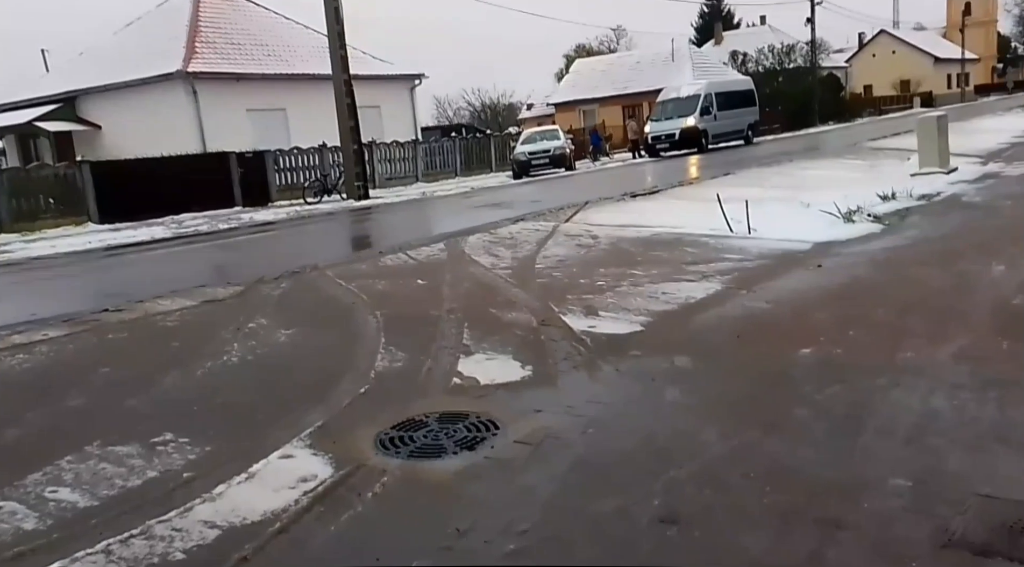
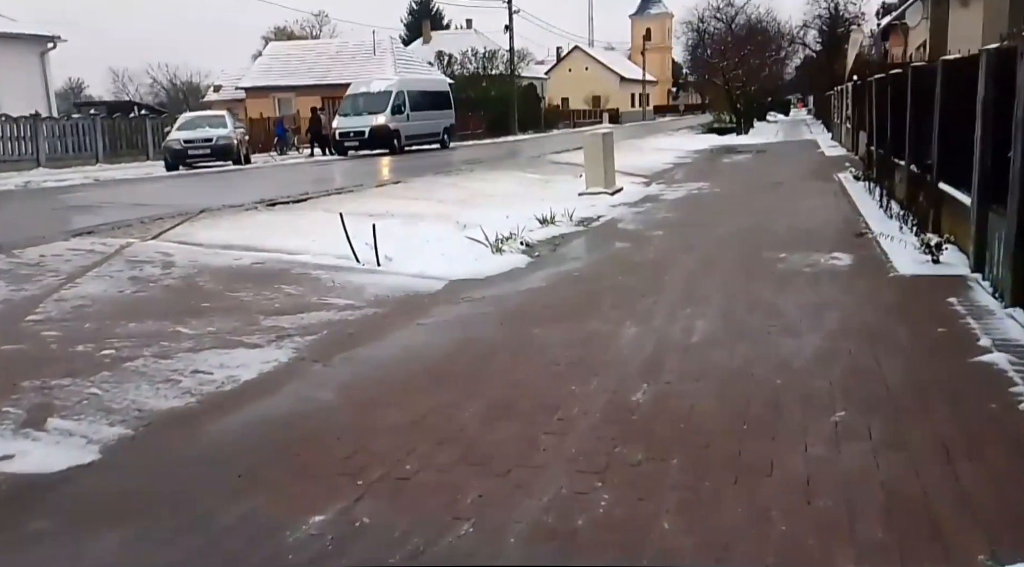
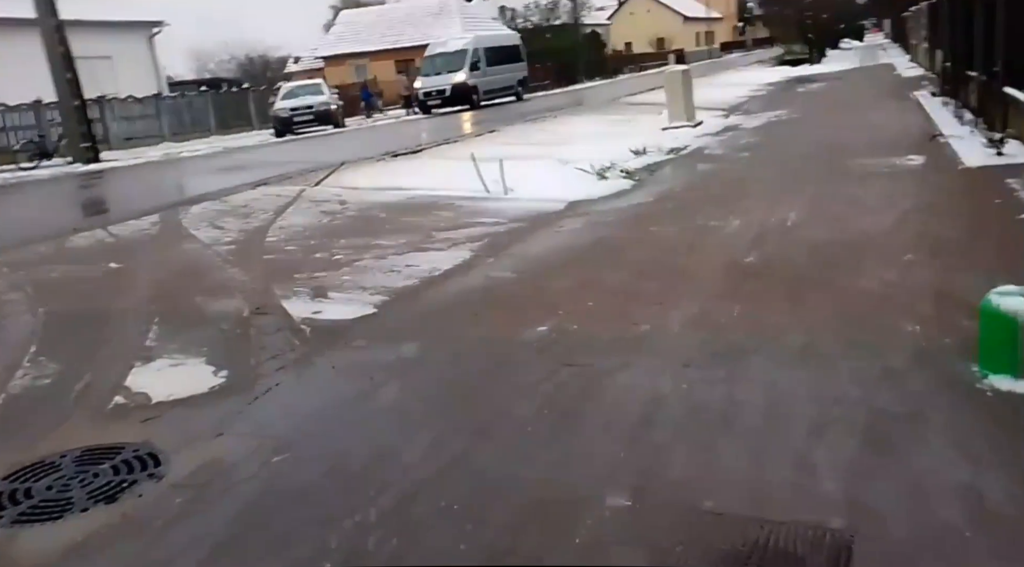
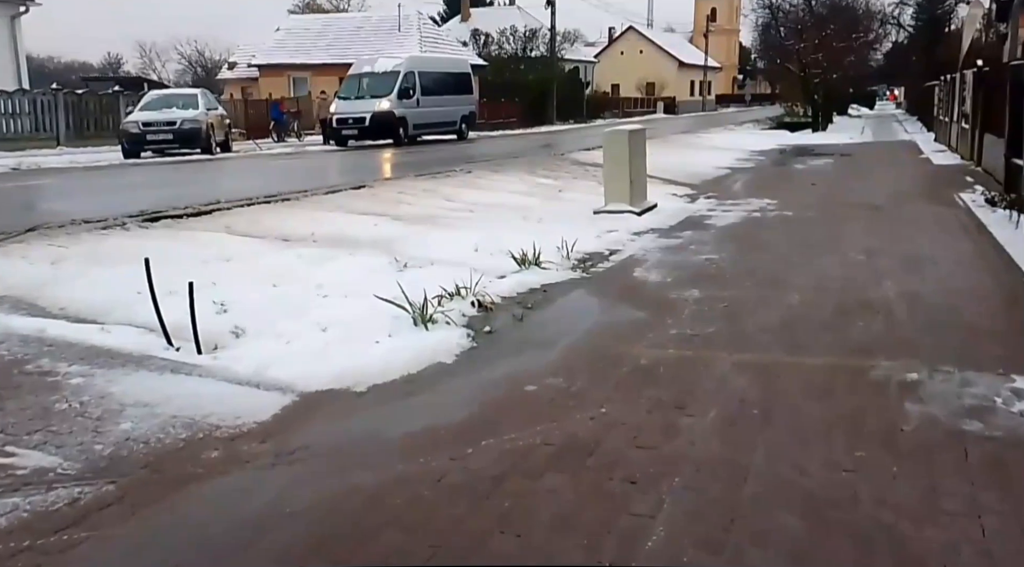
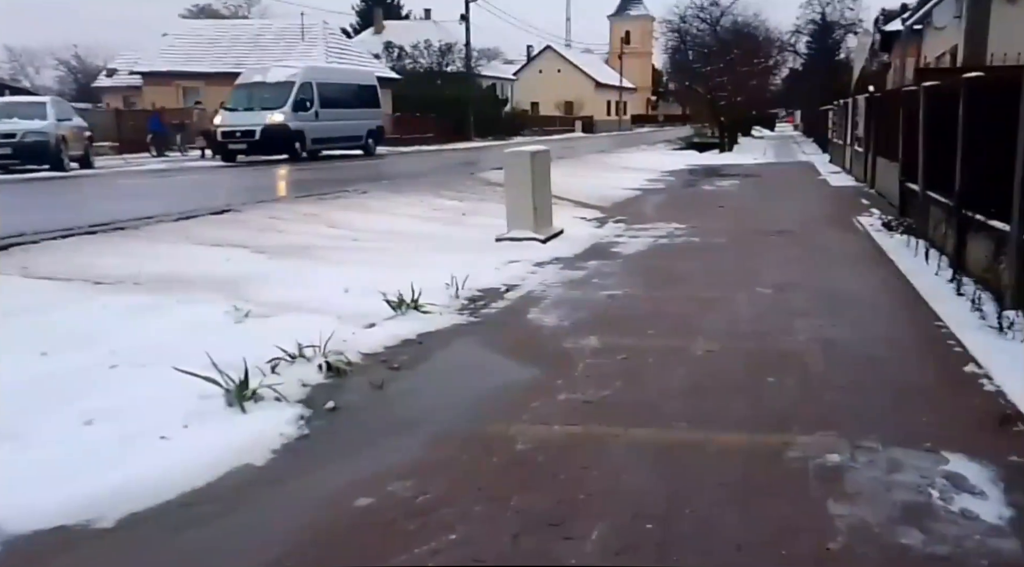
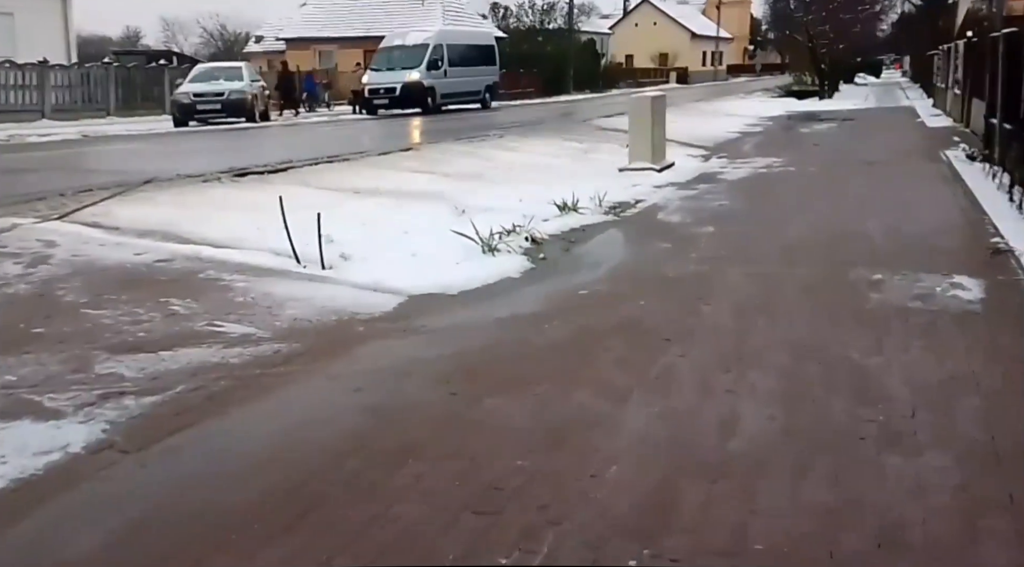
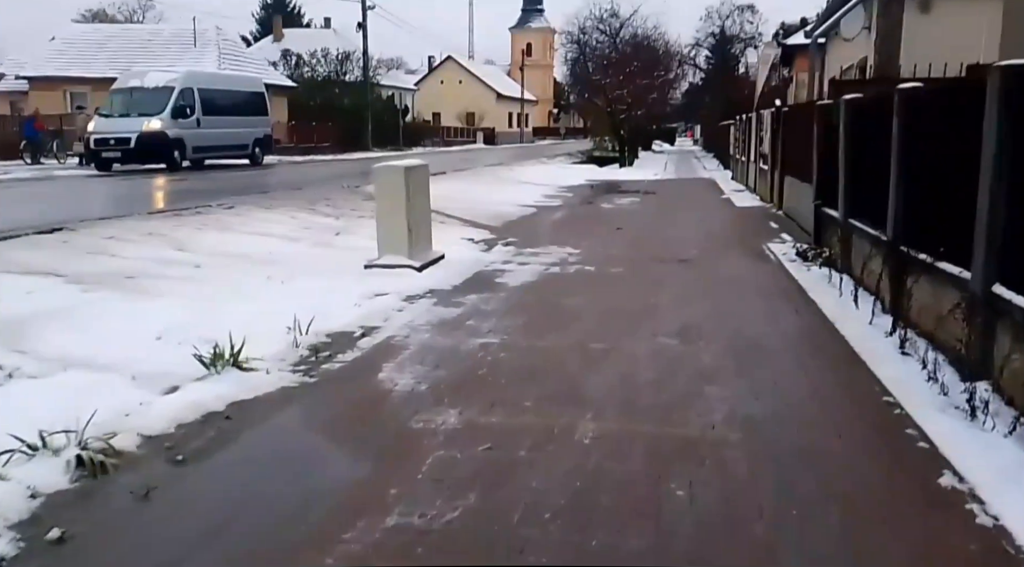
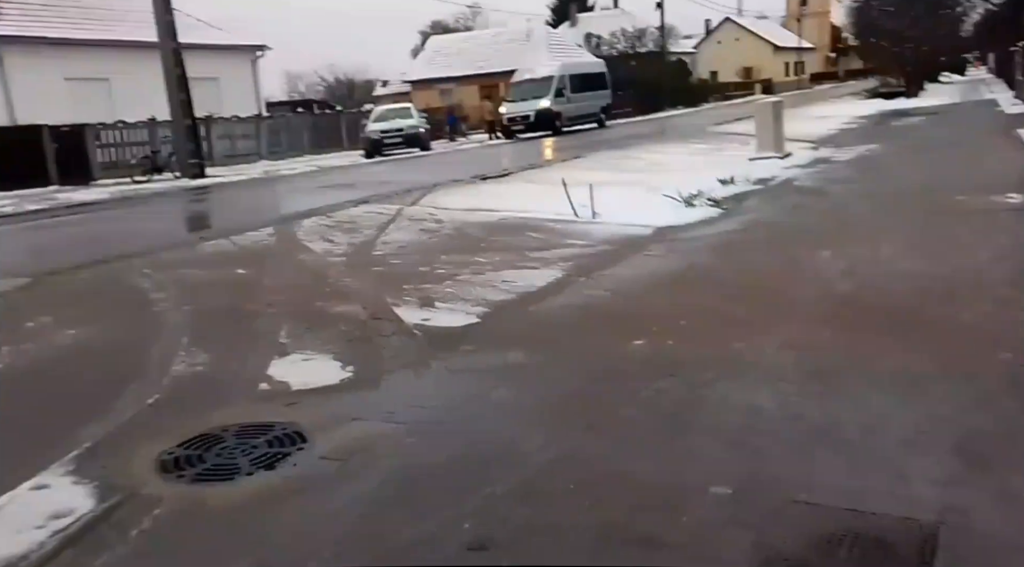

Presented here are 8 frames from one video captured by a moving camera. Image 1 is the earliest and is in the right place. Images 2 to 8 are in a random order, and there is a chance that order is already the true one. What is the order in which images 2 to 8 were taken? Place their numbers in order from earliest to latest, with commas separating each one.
8, 3, 2, 6, 4, 5, 7
